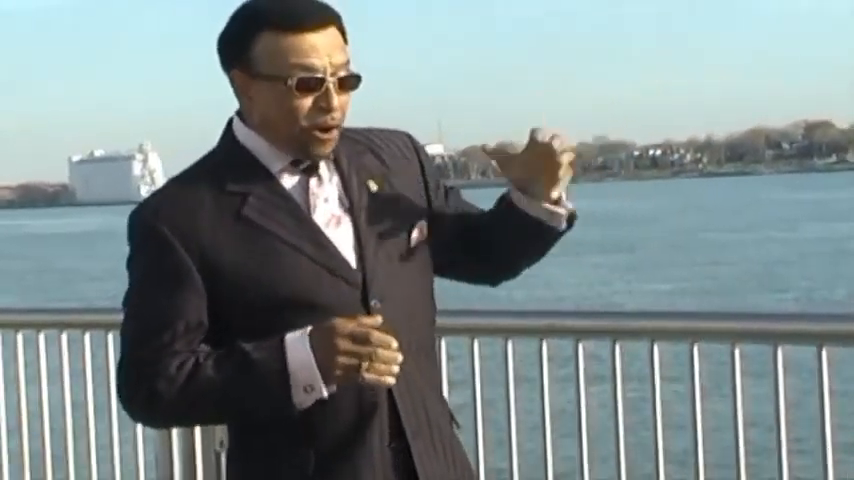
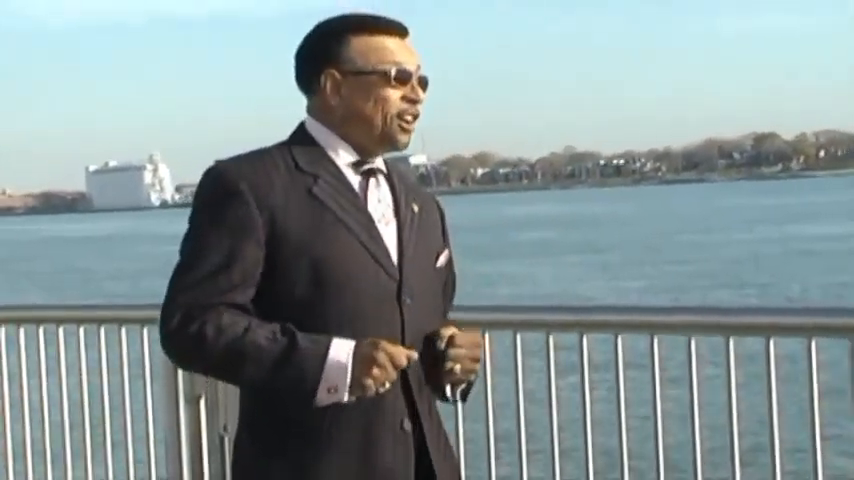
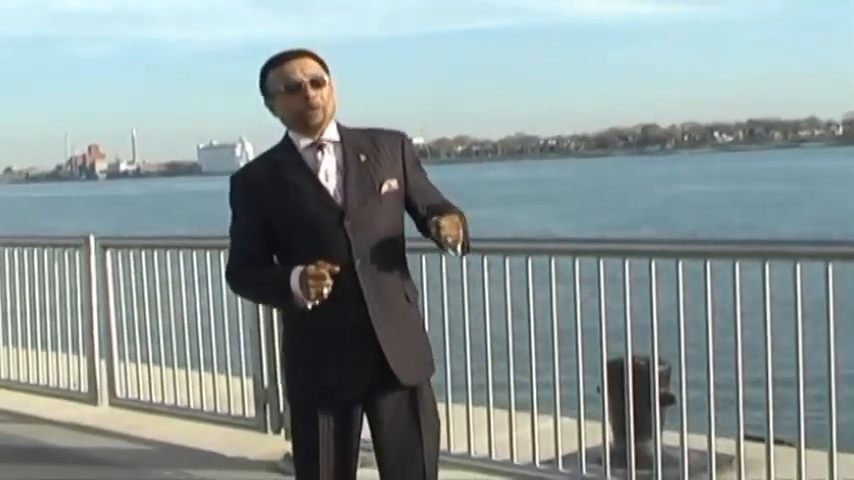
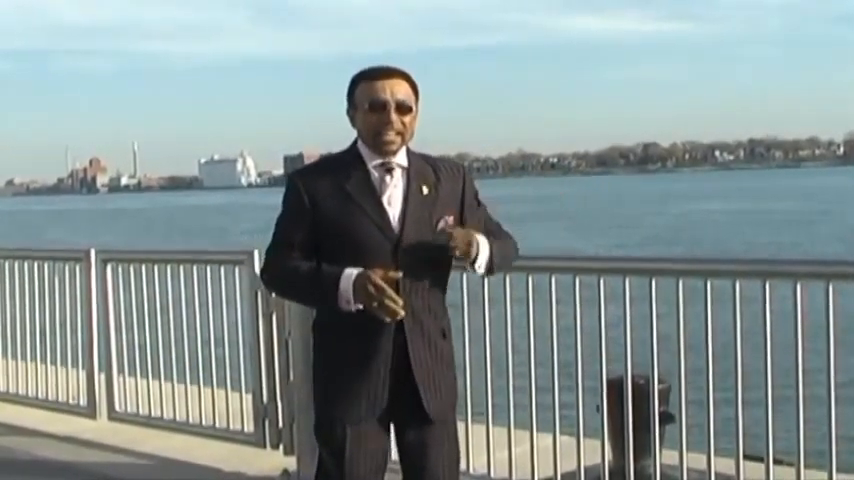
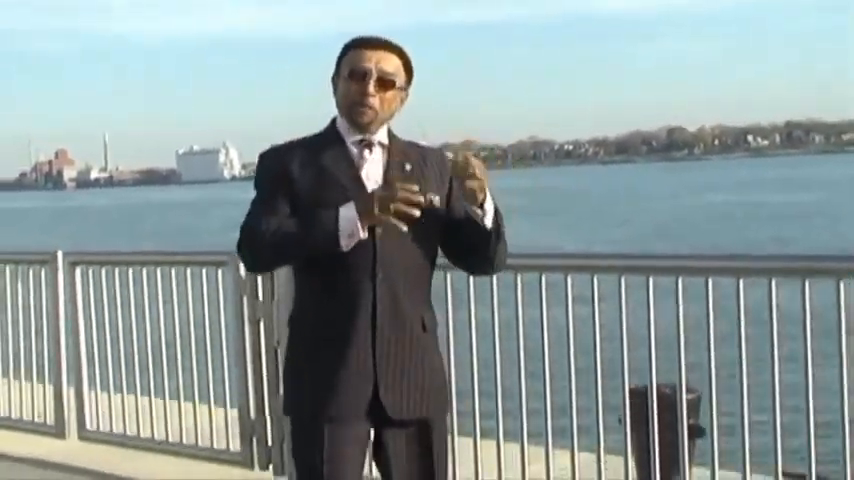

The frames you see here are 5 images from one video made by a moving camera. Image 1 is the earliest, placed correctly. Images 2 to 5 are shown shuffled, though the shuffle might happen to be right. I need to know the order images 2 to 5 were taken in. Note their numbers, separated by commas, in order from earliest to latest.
2, 5, 3, 4
